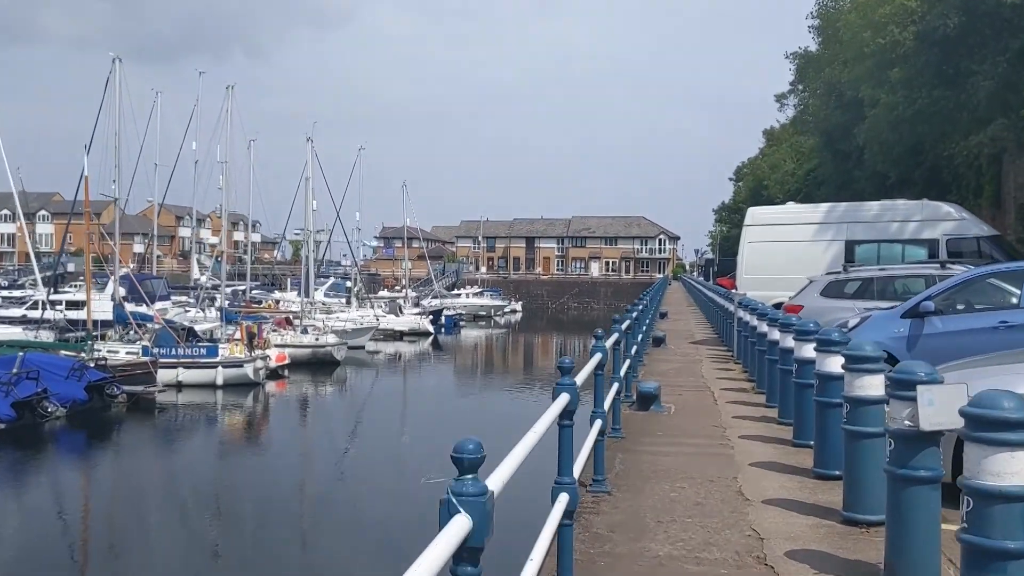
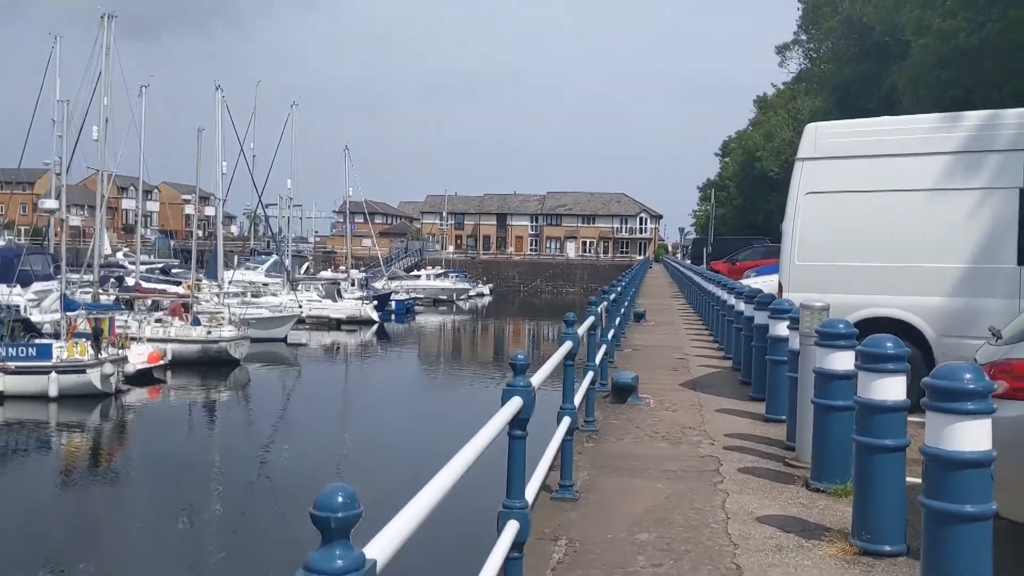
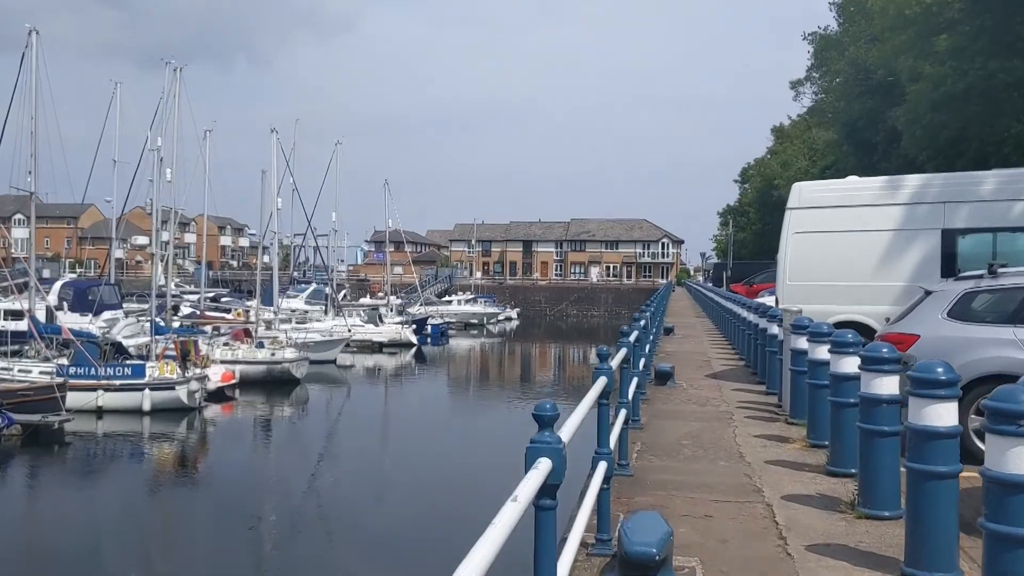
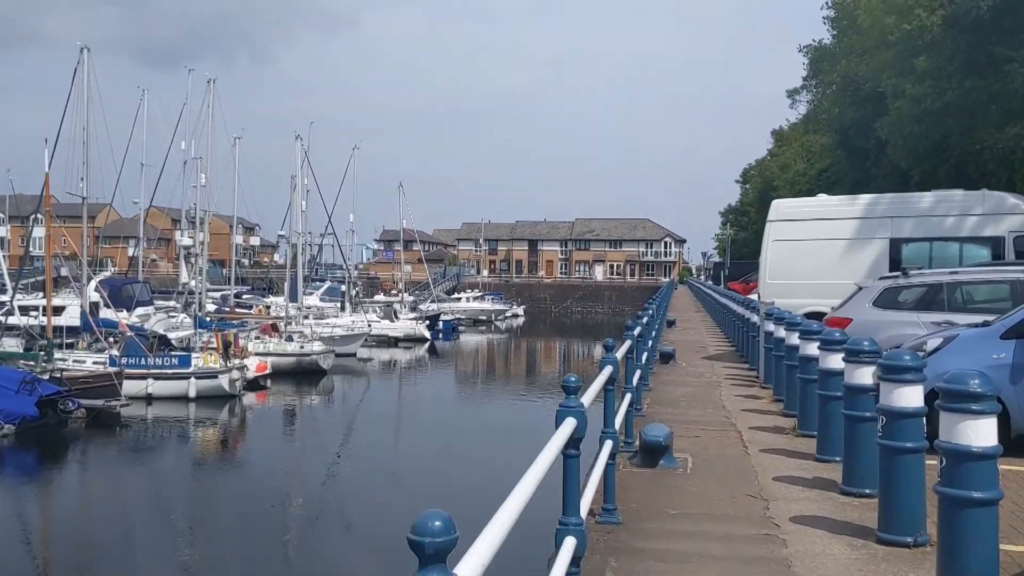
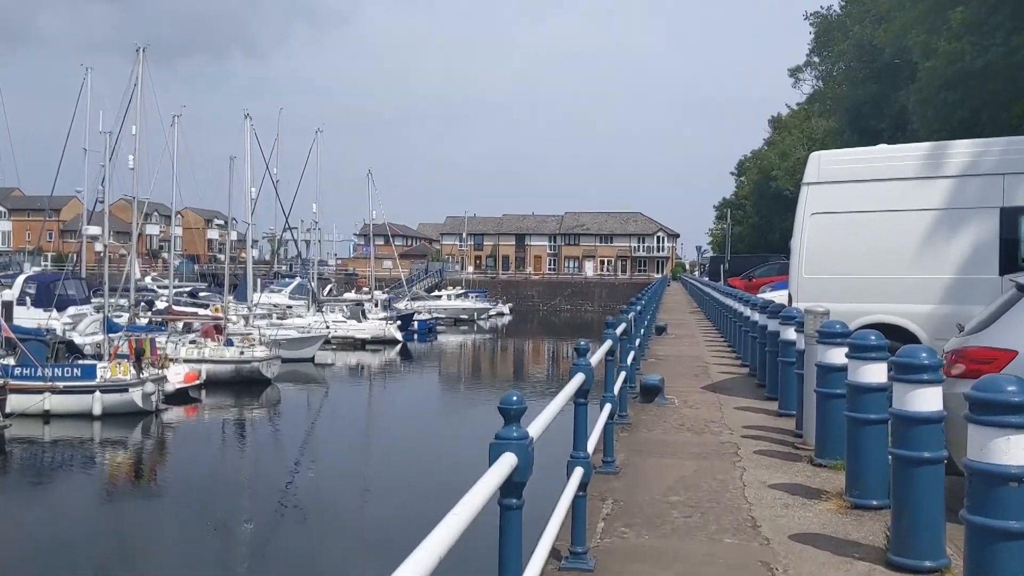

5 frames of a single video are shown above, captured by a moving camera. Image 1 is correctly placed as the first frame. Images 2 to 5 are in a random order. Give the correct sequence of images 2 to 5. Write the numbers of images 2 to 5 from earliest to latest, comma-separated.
4, 3, 5, 2
